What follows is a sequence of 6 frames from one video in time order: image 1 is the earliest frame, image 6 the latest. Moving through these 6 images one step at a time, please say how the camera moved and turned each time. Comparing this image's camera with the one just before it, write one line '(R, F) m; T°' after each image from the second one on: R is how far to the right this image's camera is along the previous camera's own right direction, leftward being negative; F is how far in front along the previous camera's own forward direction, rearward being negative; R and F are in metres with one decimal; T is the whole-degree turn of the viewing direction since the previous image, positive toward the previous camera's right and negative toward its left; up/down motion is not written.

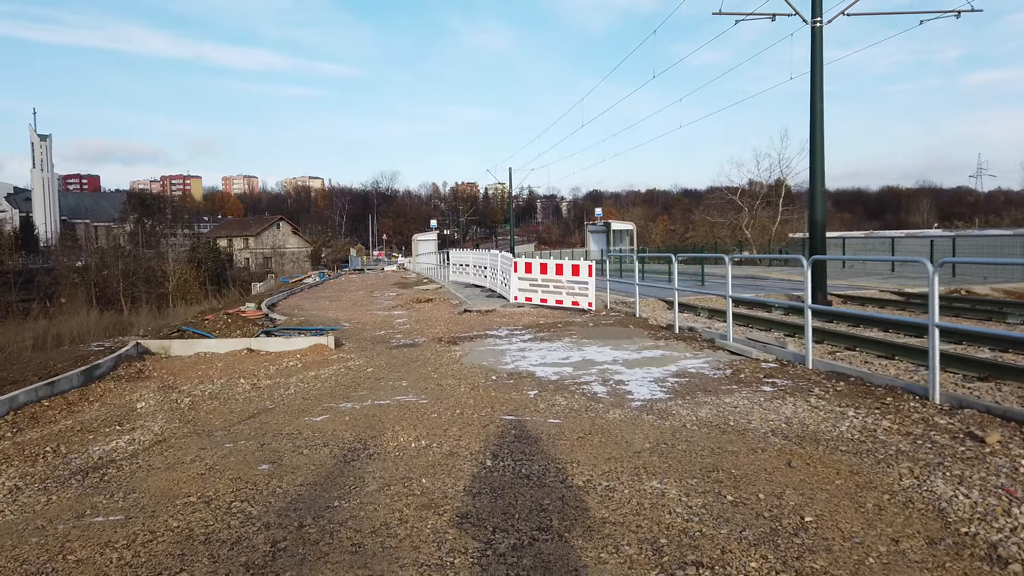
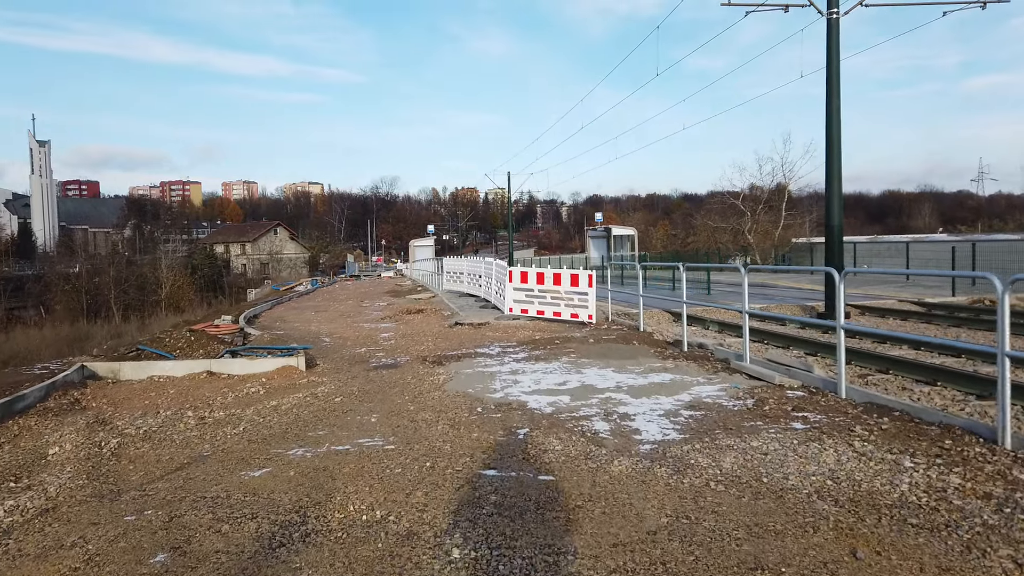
(+0.1, +1.1) m; 0°
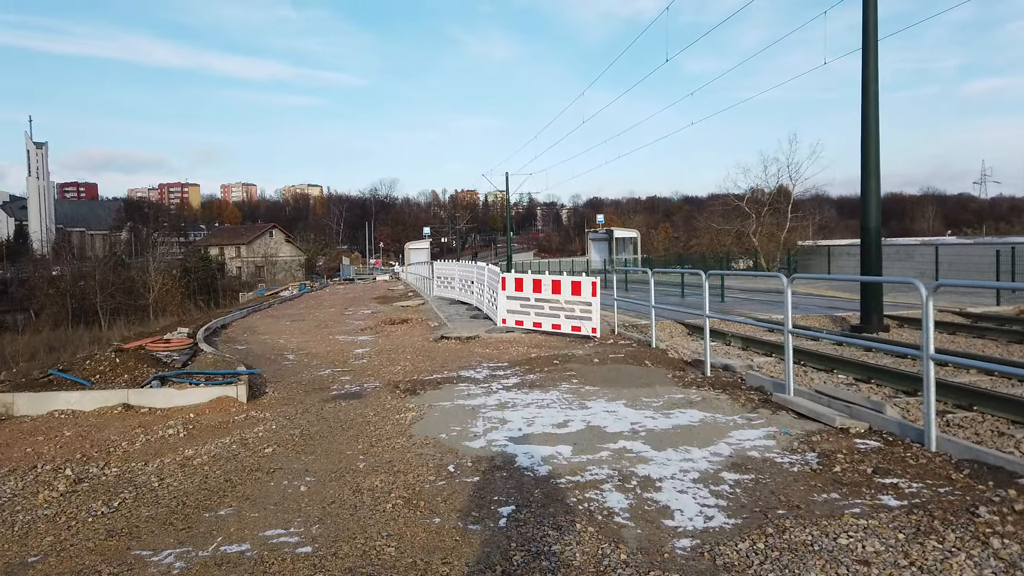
(+0.1, +1.8) m; 0°
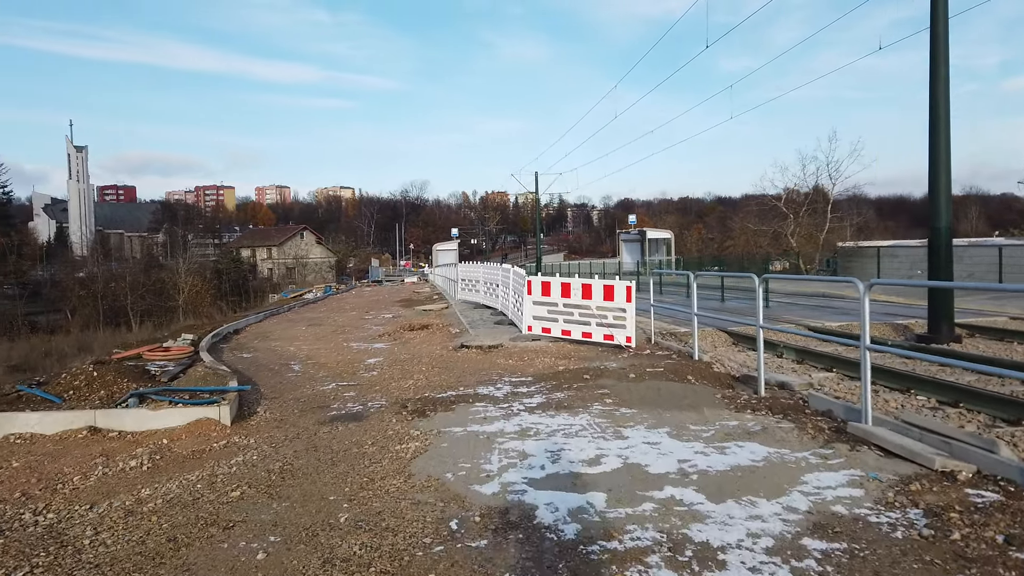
(+0.1, +1.1) m; -2°
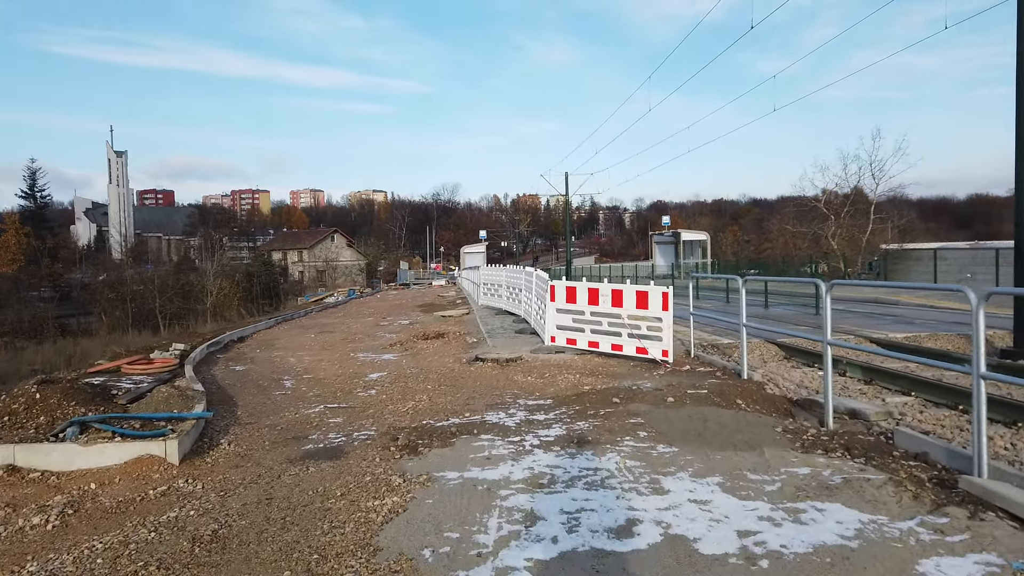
(+0.2, +1.3) m; -2°
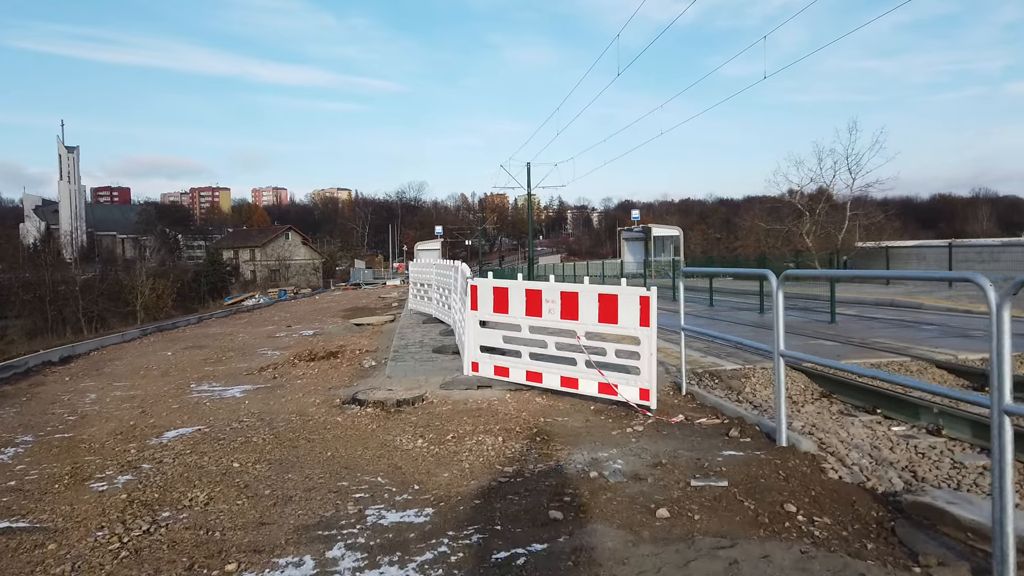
(+0.7, +3.8) m; +2°
